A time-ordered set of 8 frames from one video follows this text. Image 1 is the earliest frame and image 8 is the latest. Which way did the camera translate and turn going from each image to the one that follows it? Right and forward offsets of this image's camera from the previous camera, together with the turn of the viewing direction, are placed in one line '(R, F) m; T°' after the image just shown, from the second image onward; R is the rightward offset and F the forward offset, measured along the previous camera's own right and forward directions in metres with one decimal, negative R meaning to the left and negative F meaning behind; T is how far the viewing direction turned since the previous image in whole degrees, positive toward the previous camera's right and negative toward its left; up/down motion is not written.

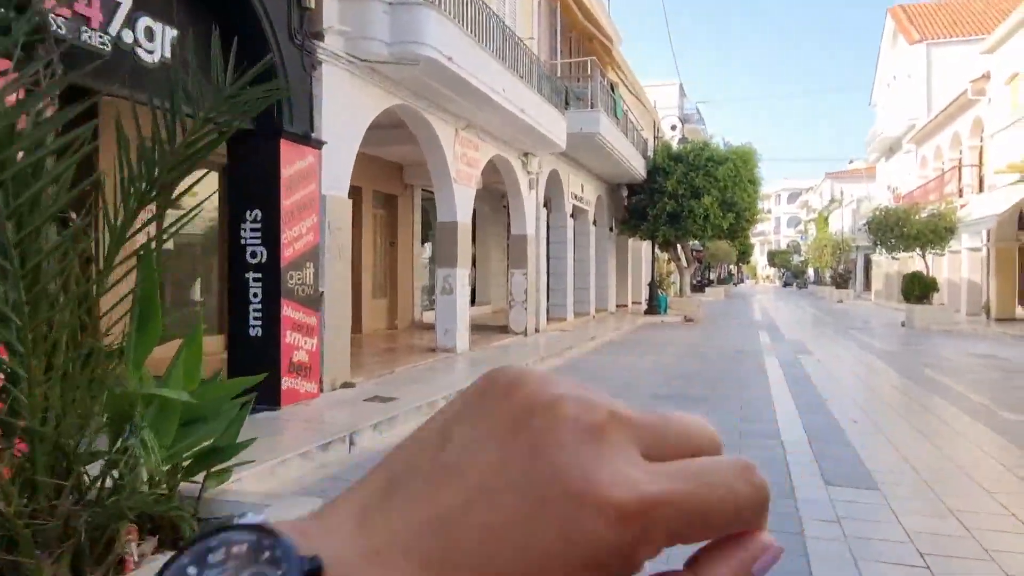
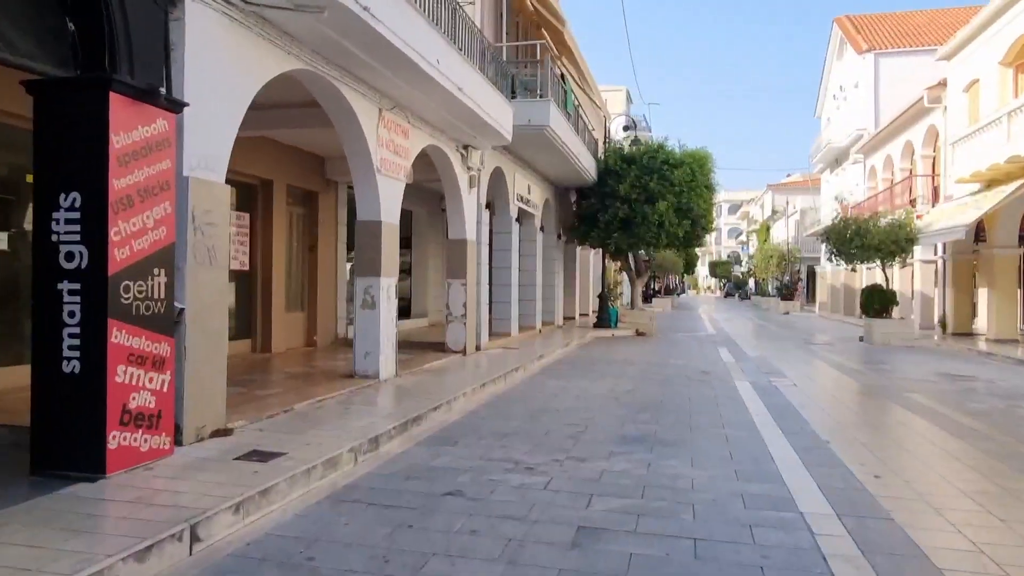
(+0.1, +1.9) m; +4°
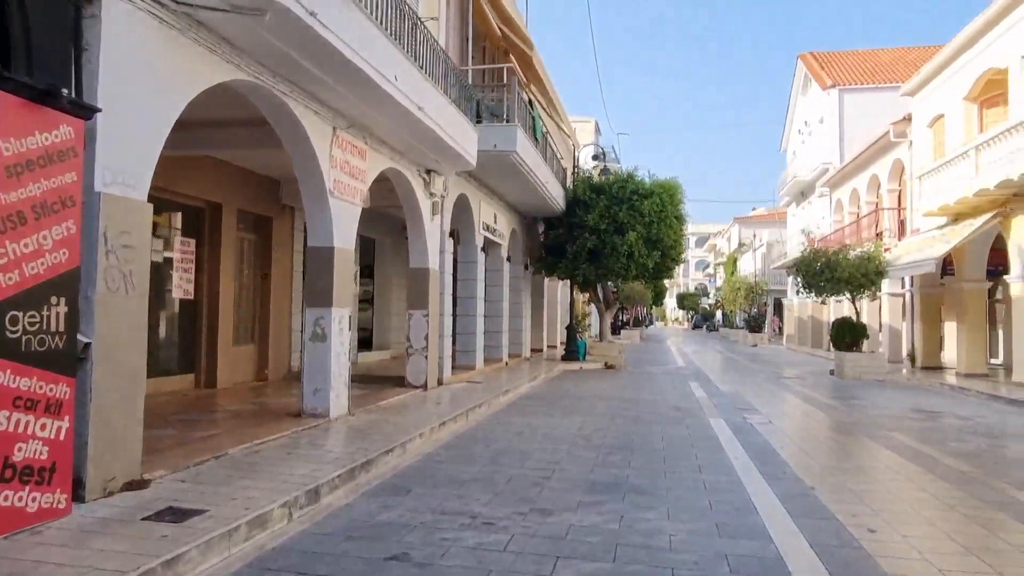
(+0.1, +0.6) m; +2°
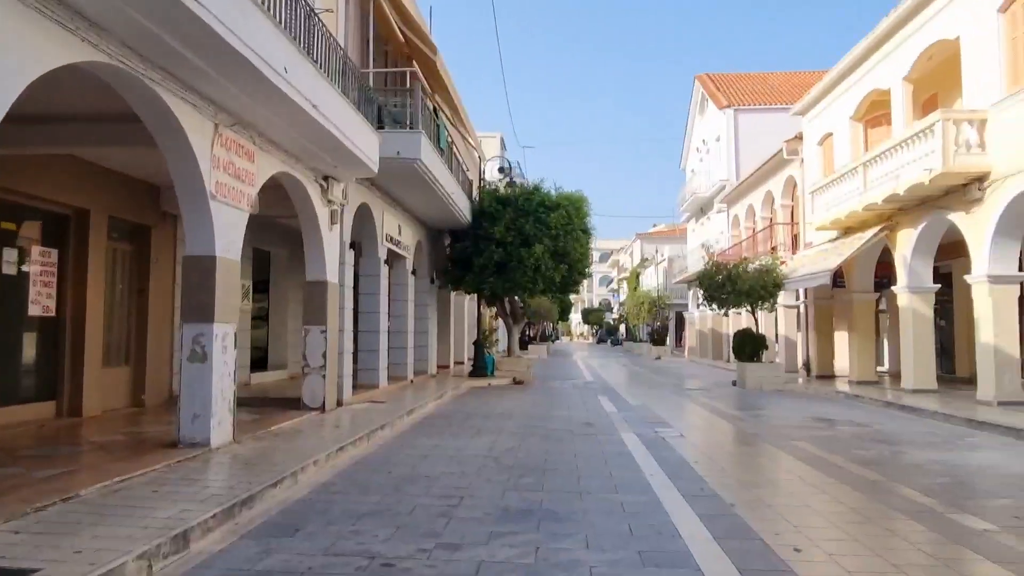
(0.0, +0.6) m; +7°
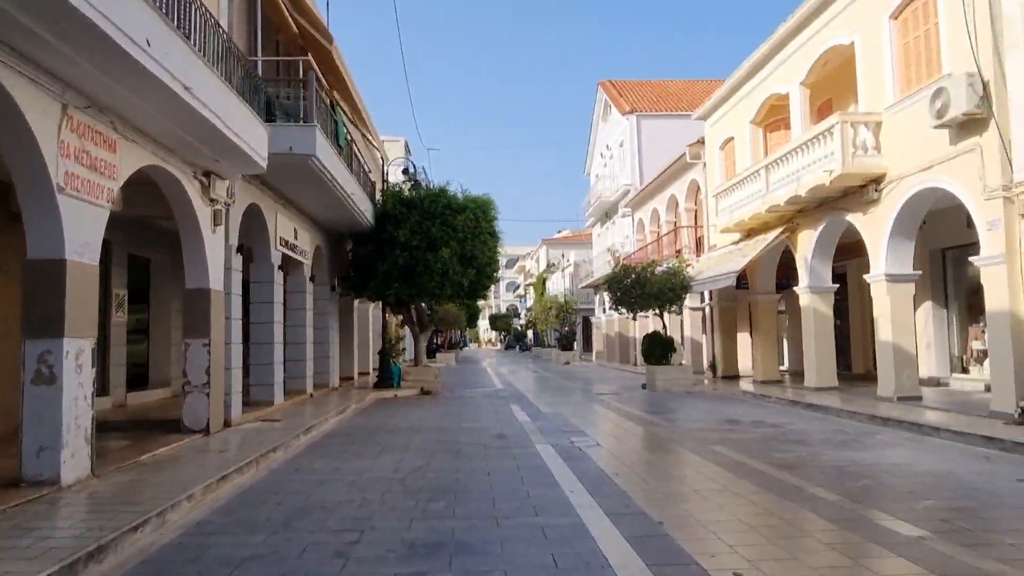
(0.0, +0.7) m; +7°
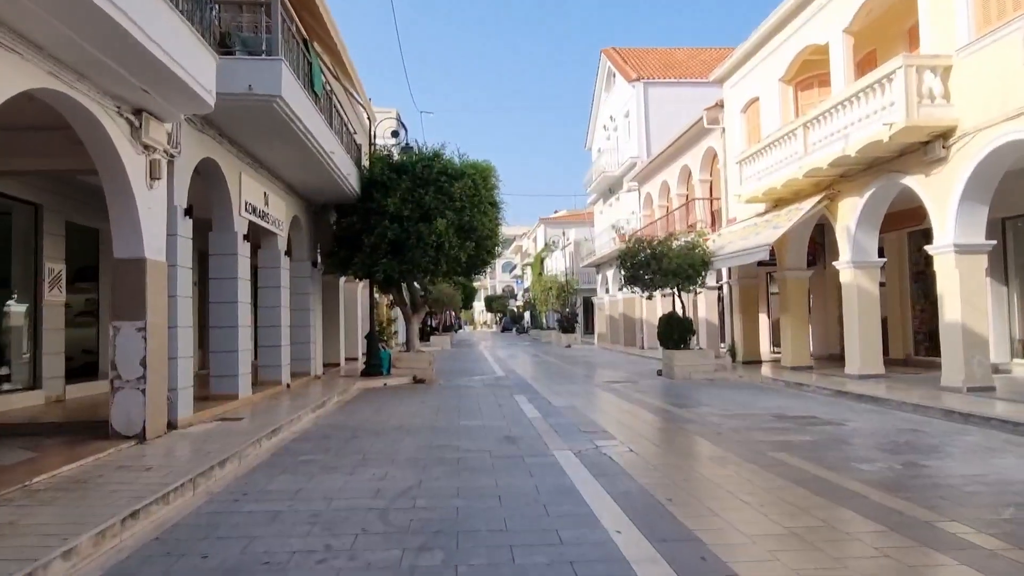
(-0.2, +2.2) m; 0°
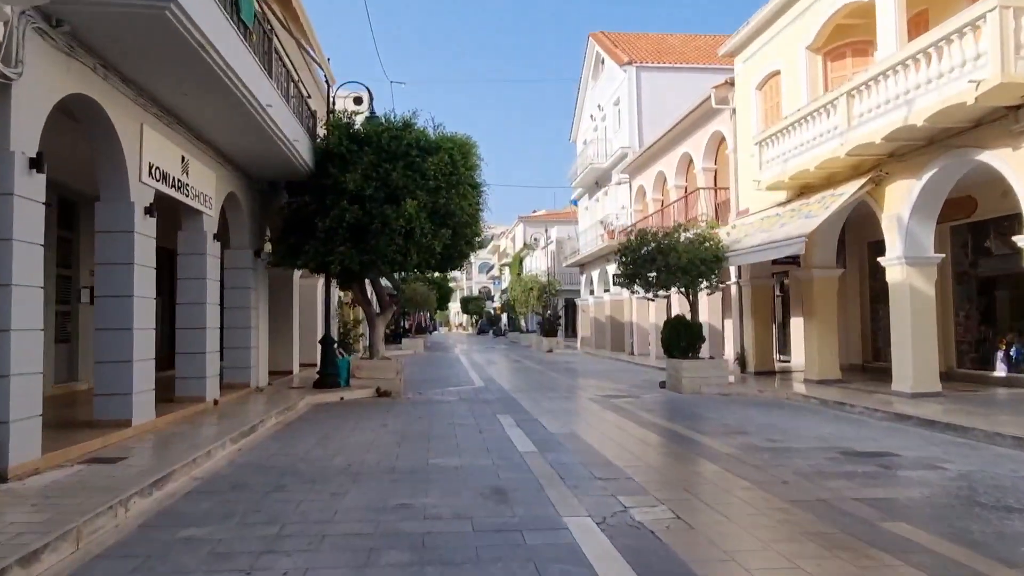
(-0.2, +2.9) m; +2°
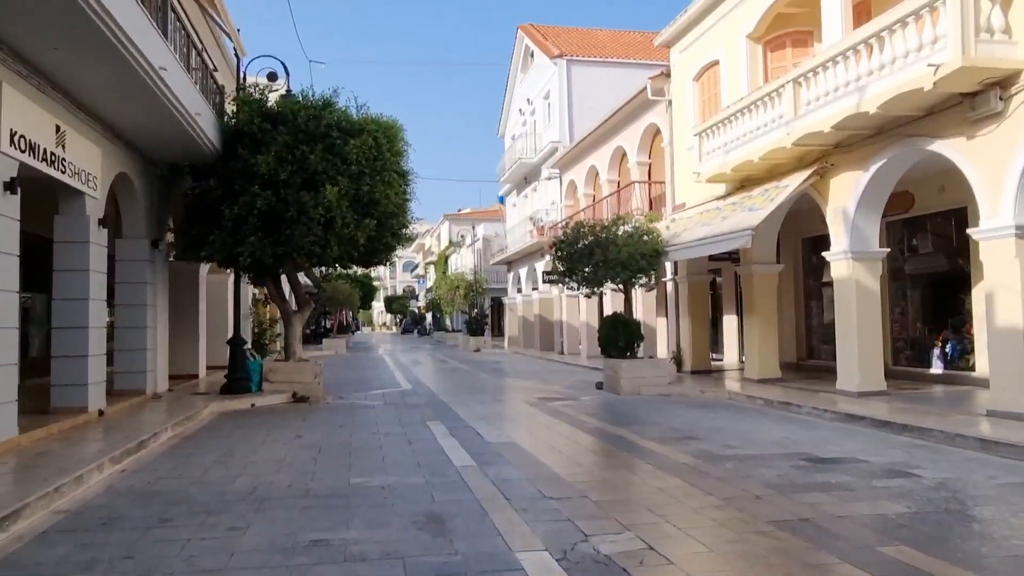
(-0.1, +1.1) m; +6°
